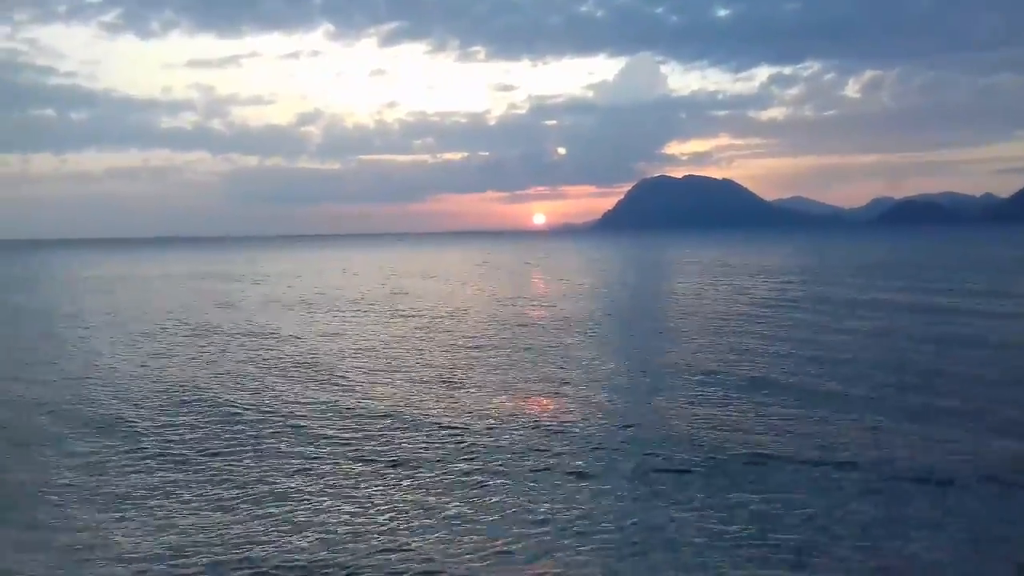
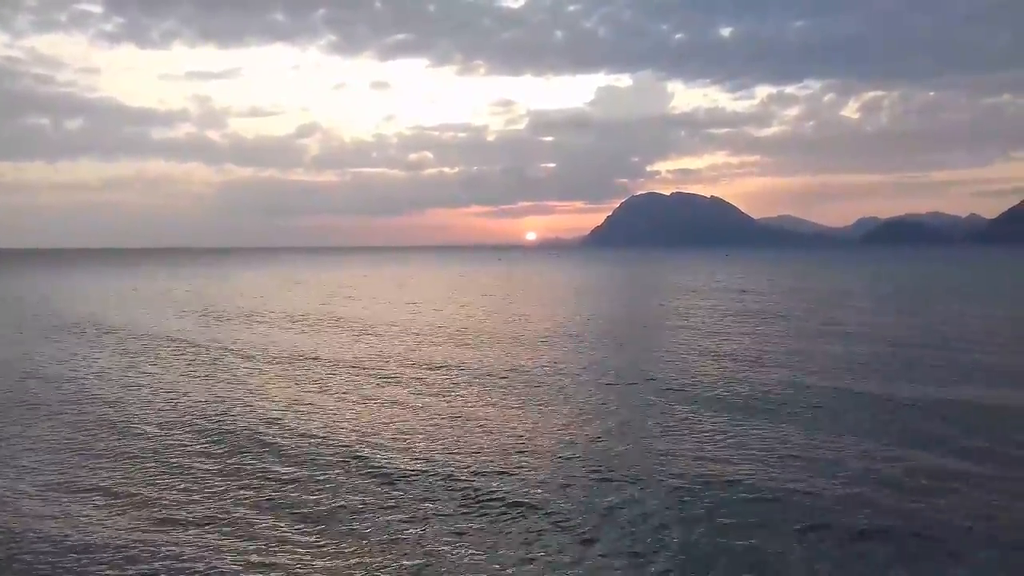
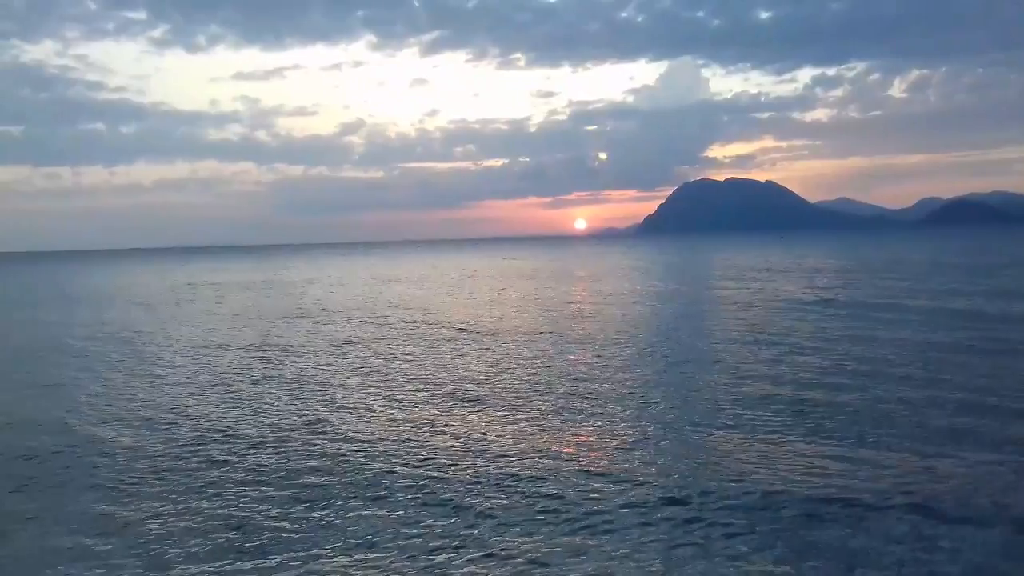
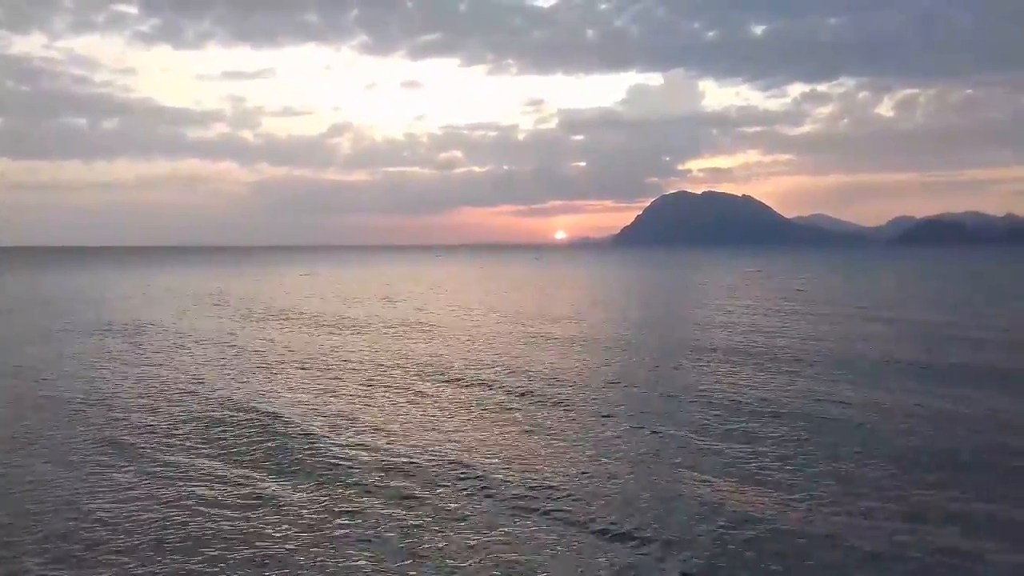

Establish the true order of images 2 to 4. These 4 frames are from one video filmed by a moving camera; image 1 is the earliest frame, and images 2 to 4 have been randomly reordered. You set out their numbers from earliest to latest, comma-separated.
3, 4, 2
